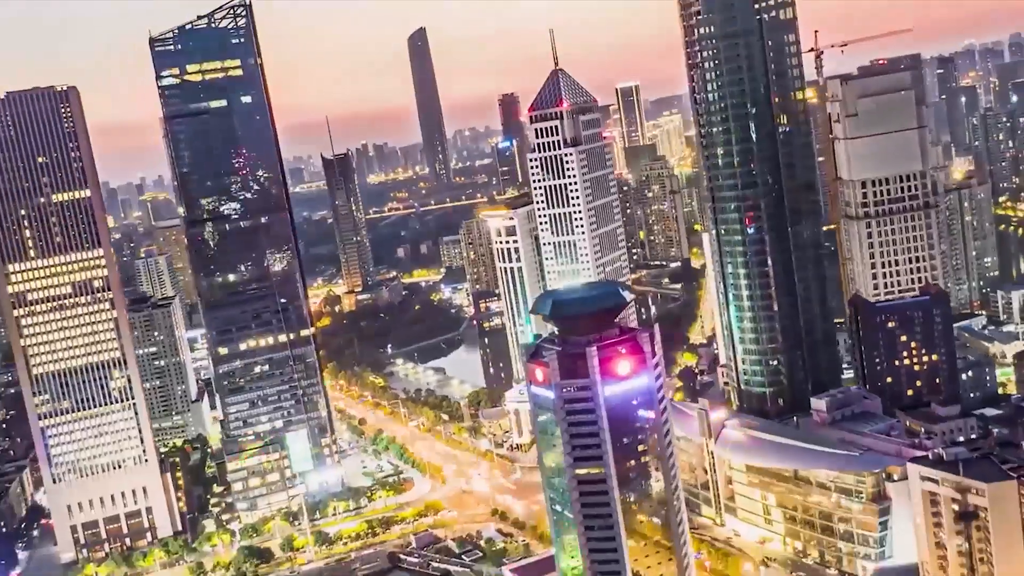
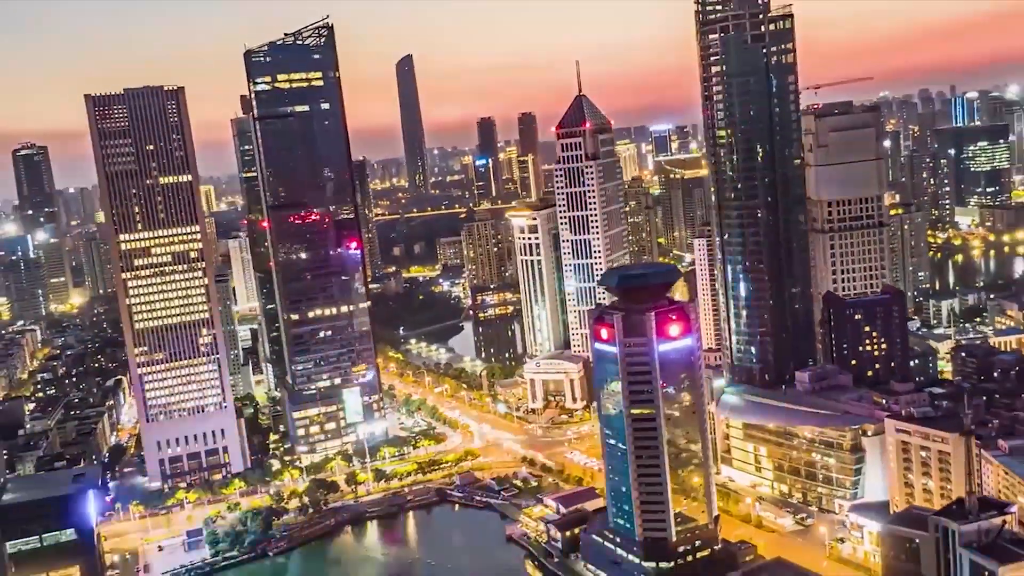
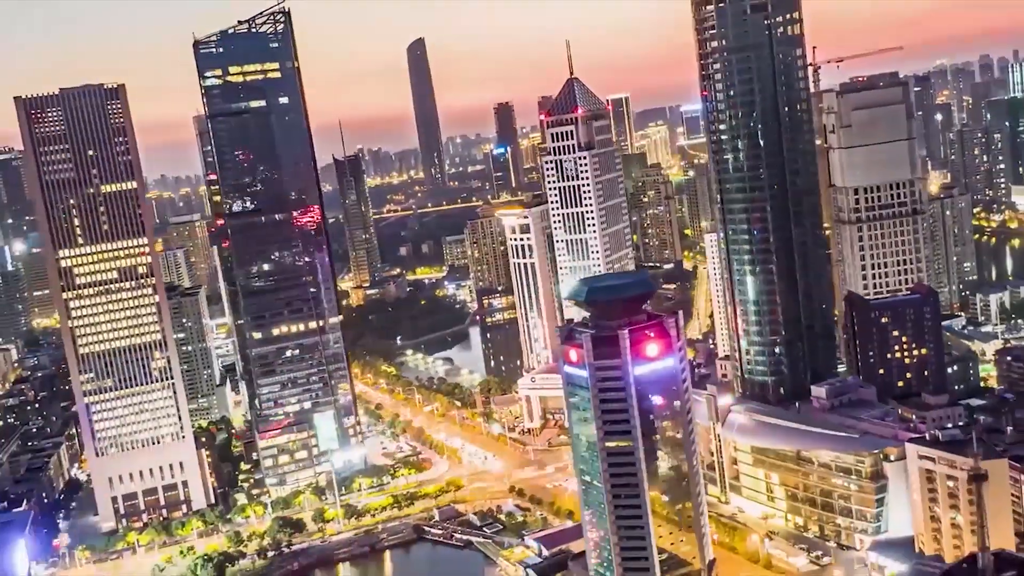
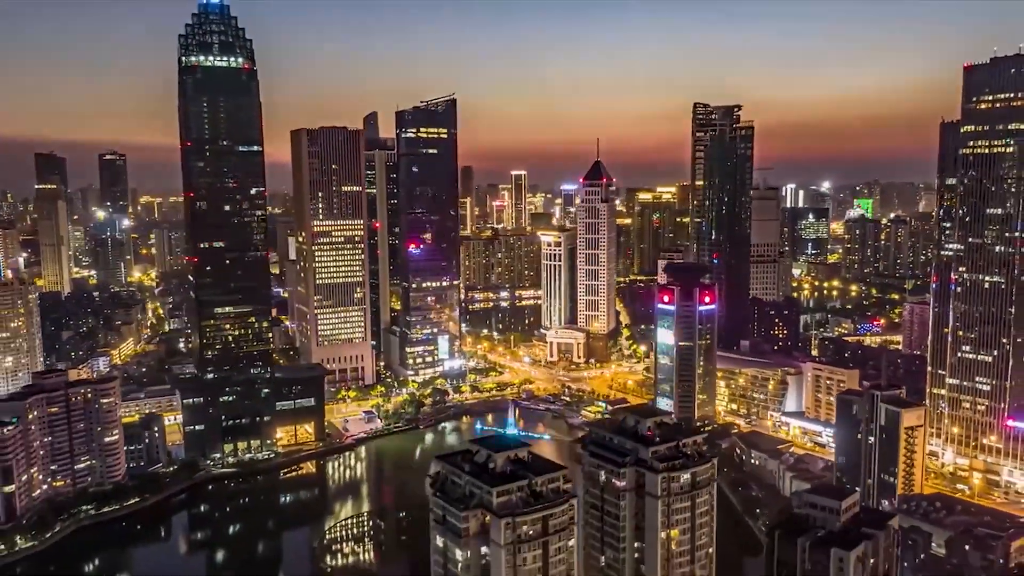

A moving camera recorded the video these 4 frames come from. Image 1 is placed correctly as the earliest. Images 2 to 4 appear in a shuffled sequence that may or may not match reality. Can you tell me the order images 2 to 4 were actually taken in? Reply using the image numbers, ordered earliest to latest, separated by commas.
3, 2, 4
